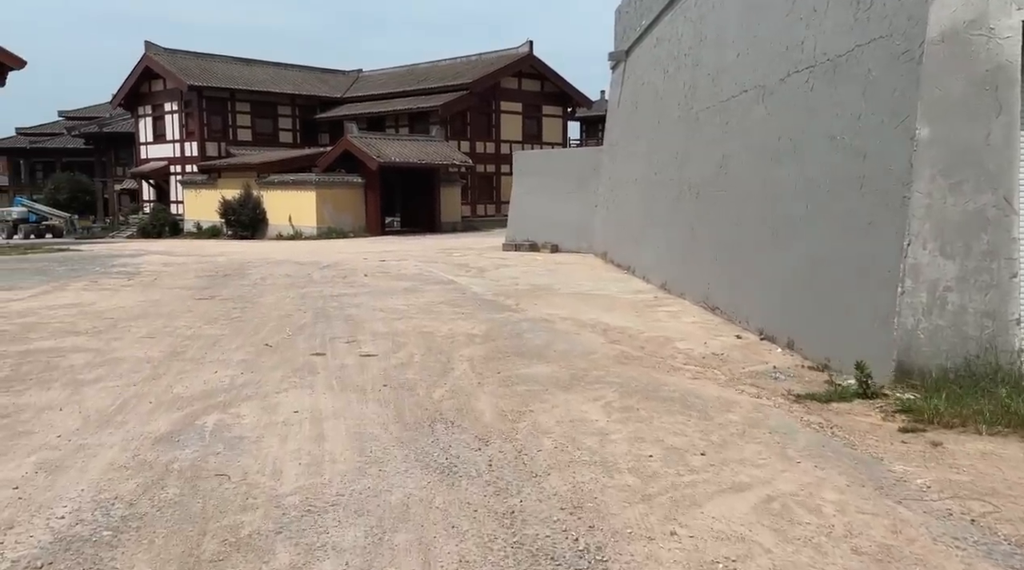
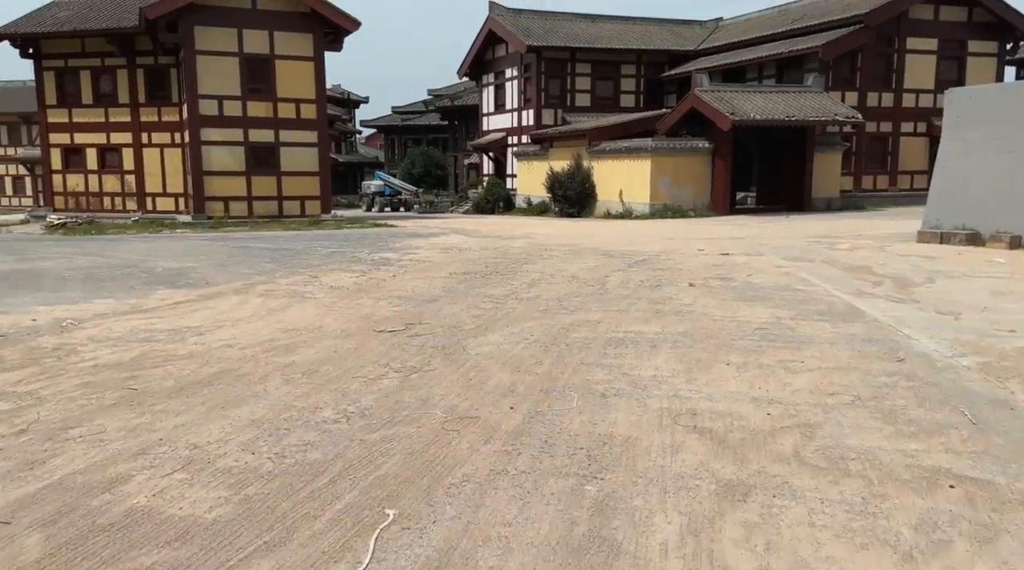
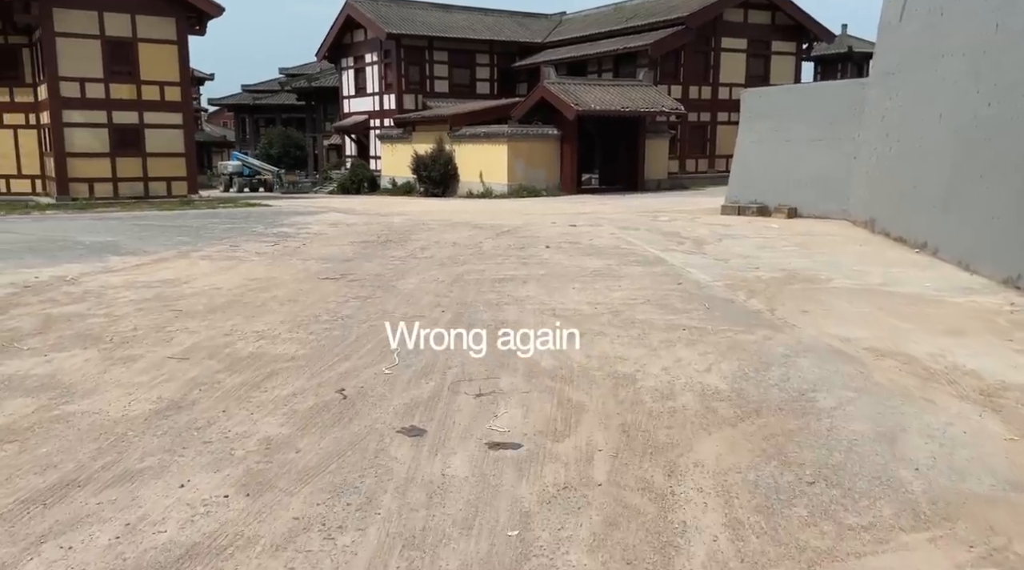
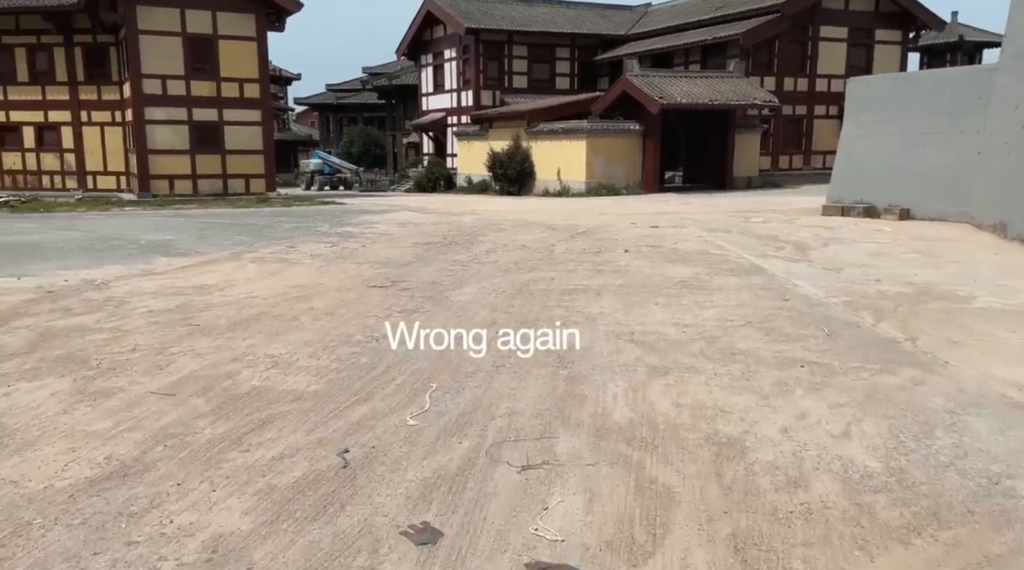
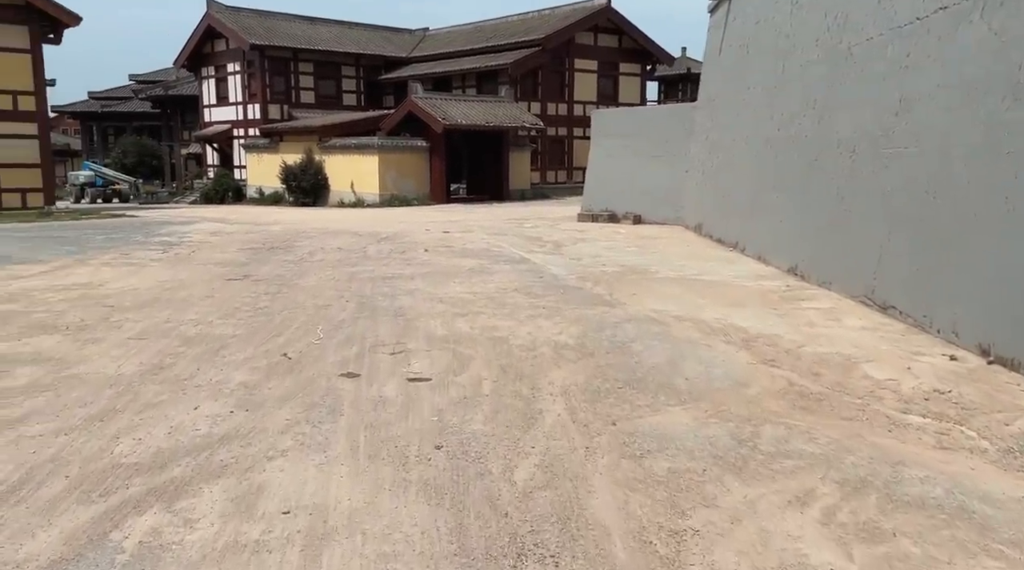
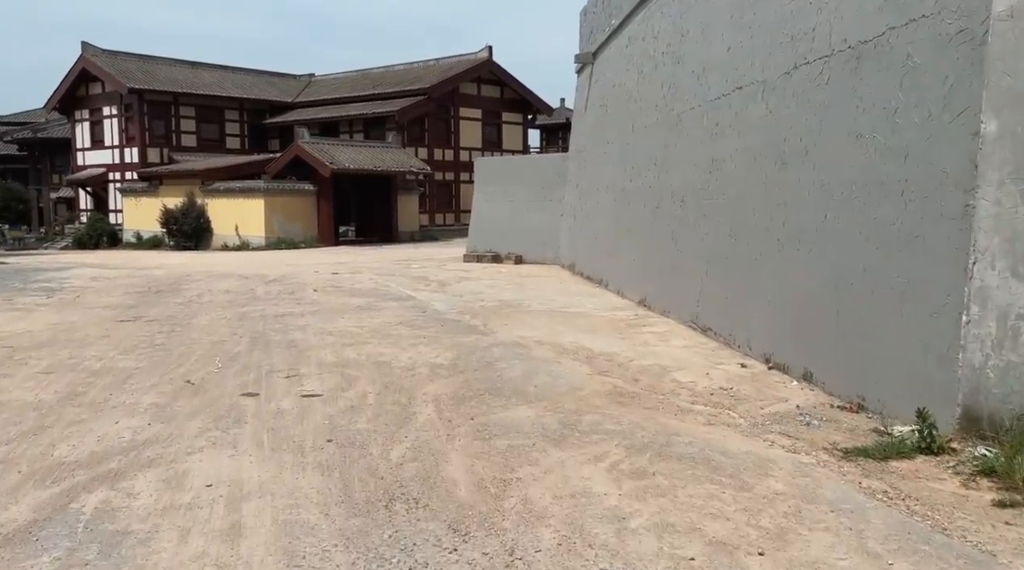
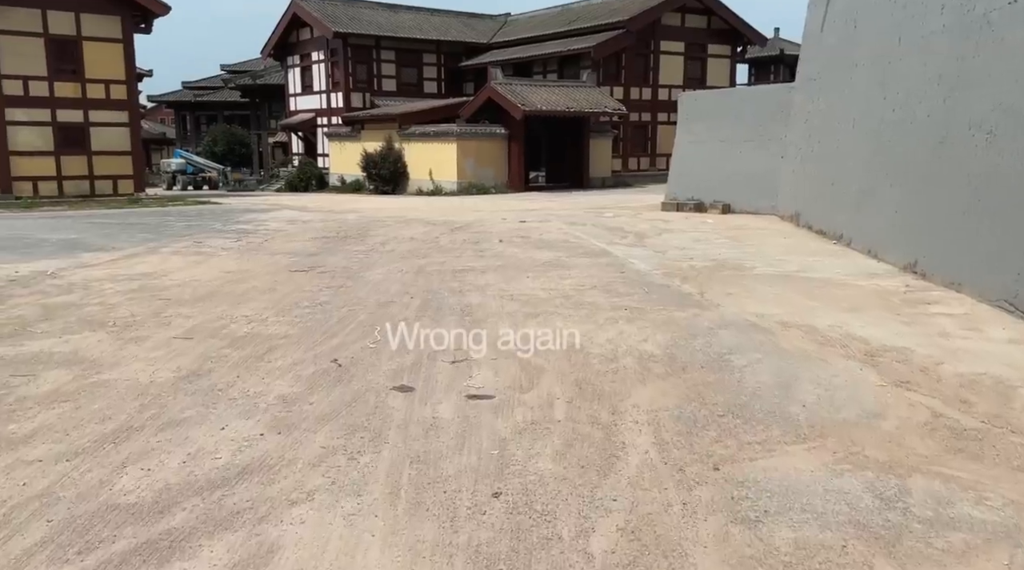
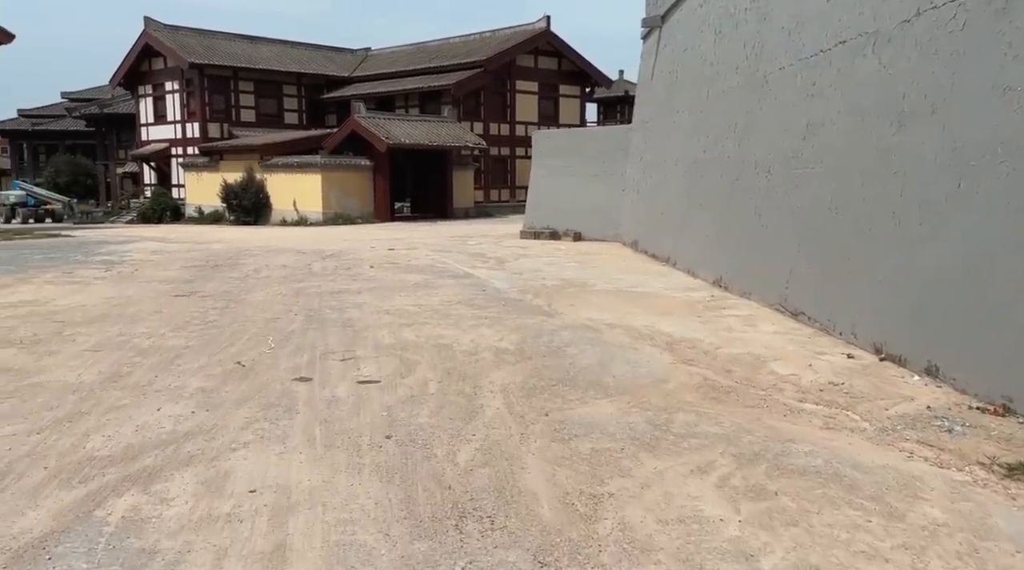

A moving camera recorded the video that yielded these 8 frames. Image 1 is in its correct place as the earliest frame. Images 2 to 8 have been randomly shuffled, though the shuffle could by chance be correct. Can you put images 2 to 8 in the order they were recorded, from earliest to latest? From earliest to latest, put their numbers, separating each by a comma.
6, 8, 5, 7, 3, 4, 2
